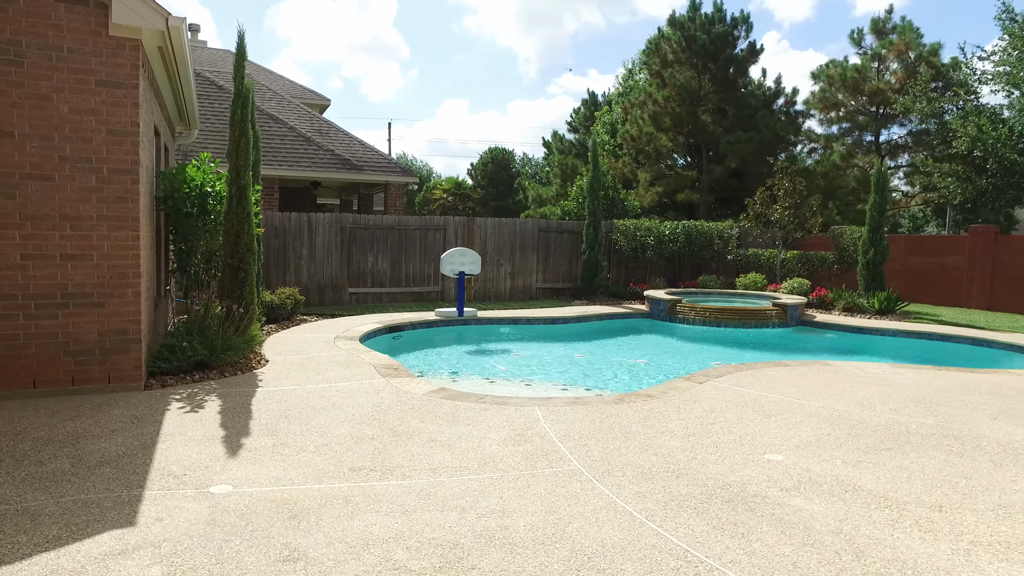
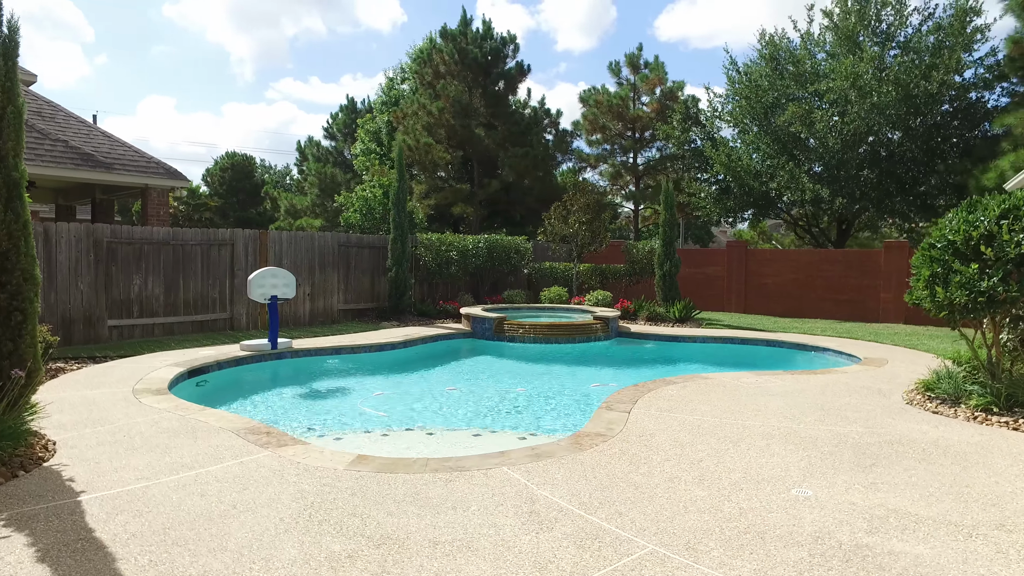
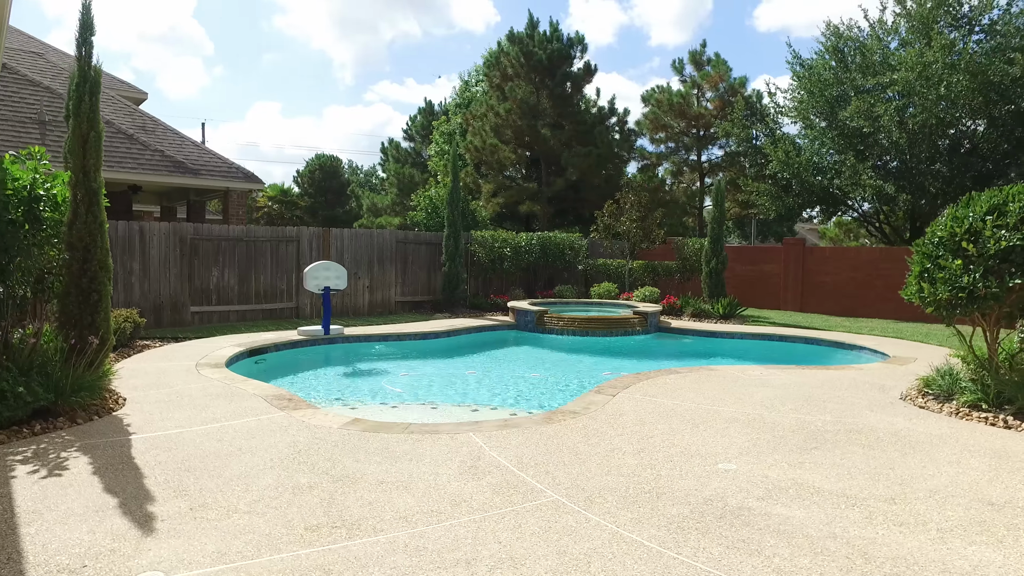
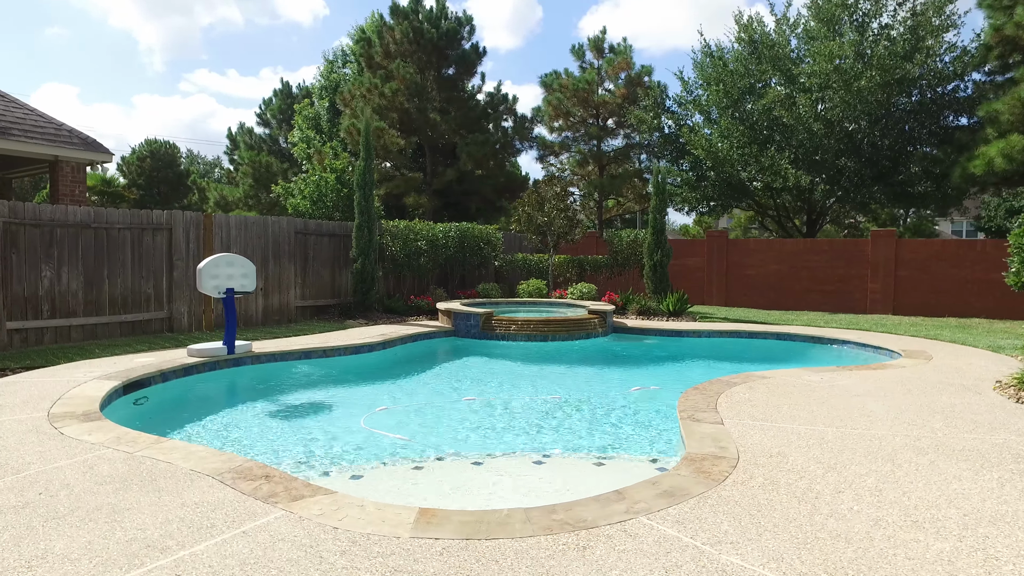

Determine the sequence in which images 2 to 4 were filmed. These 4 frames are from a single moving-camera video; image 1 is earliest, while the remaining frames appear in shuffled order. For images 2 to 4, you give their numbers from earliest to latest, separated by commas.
3, 2, 4
